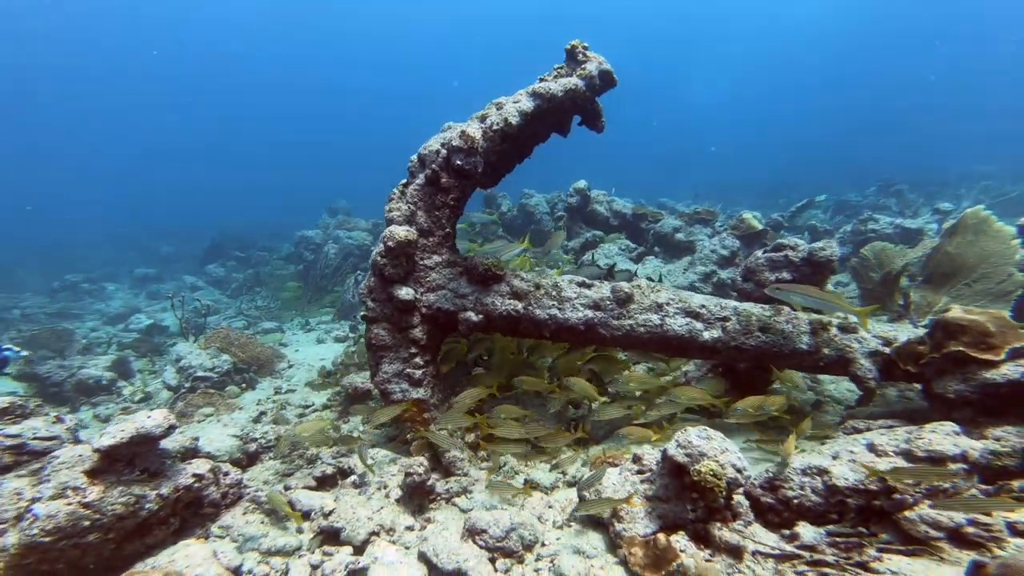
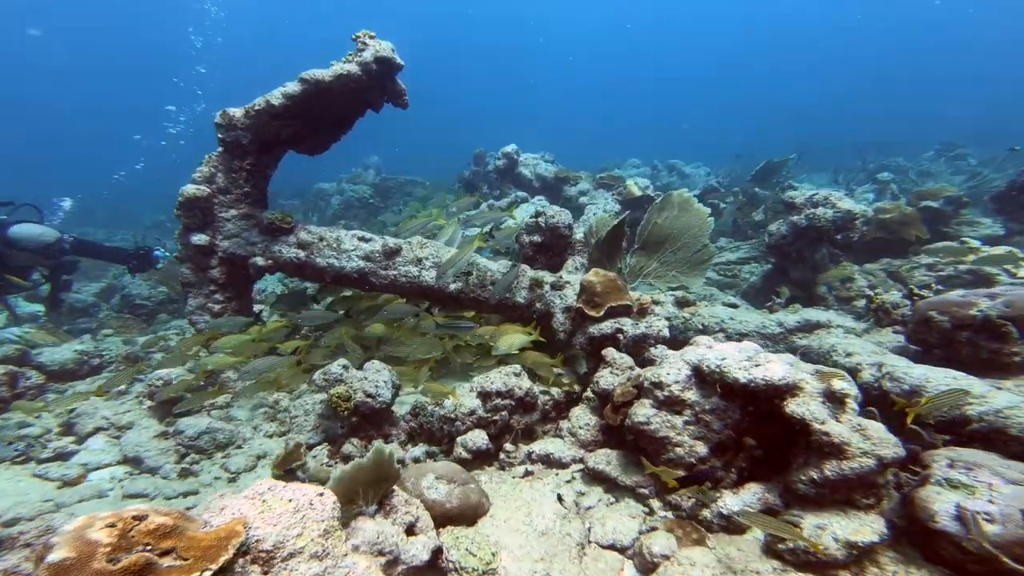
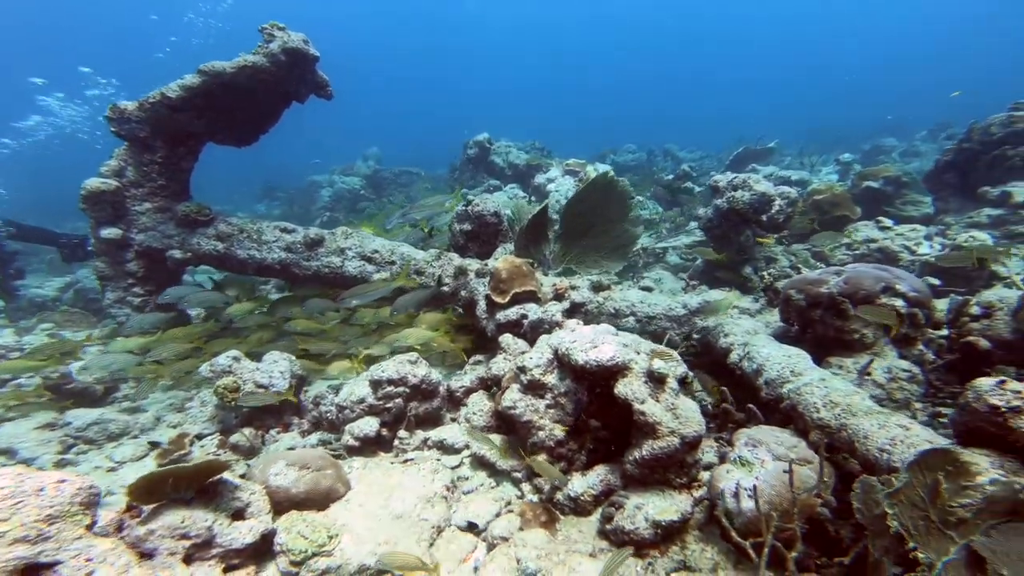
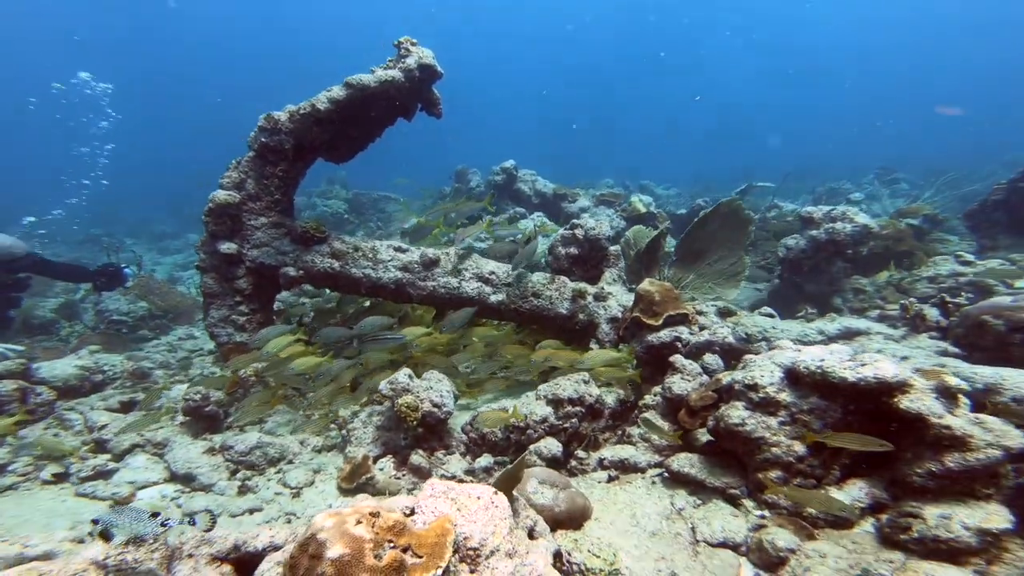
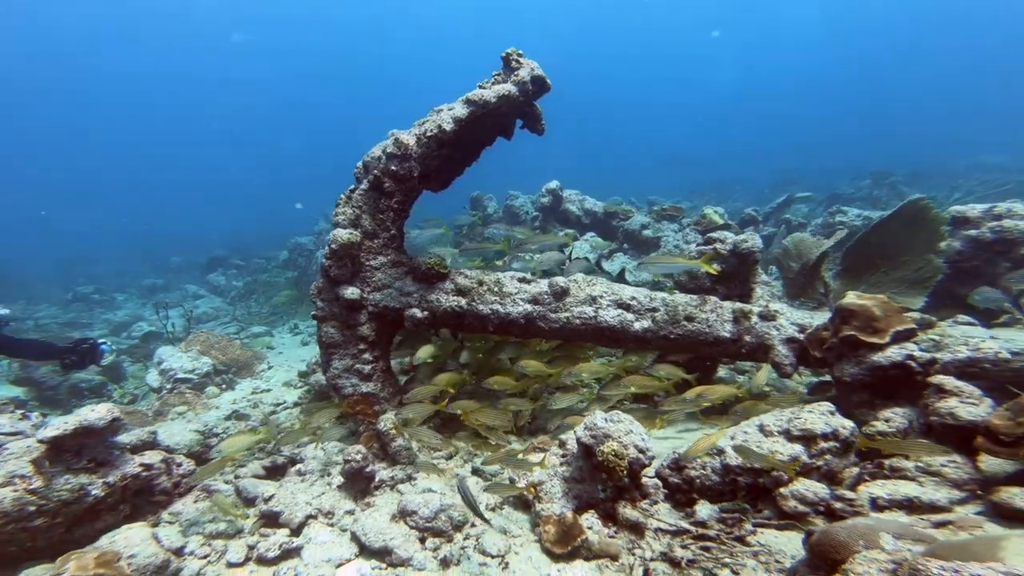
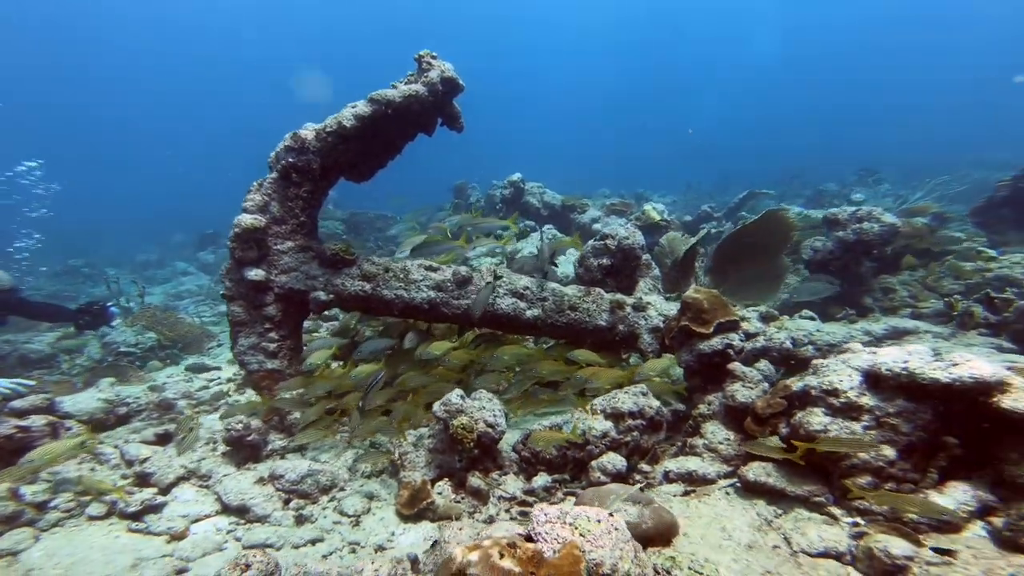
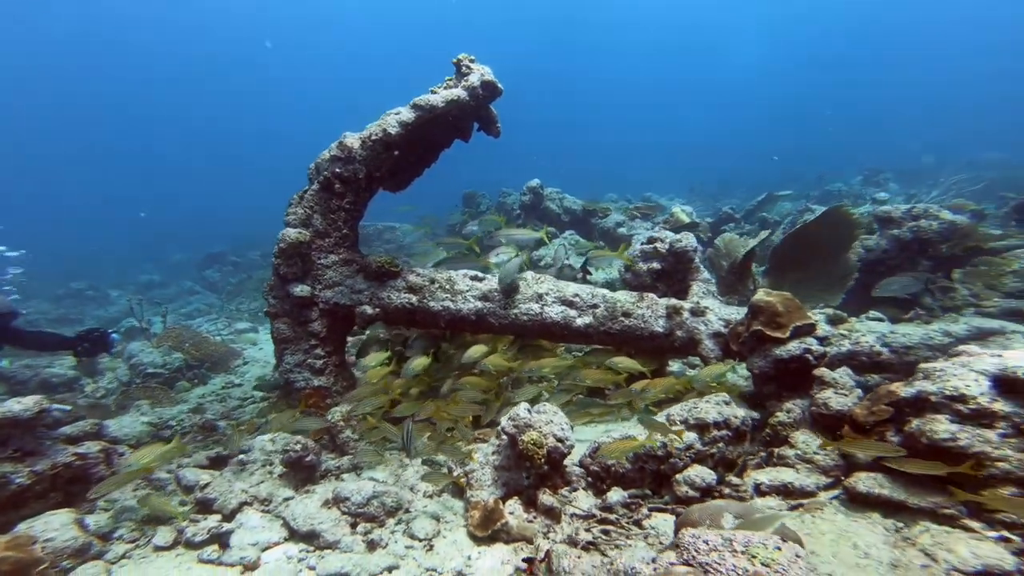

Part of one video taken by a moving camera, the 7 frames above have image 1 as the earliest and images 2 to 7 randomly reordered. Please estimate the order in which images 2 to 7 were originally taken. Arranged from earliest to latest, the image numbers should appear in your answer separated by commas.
5, 7, 6, 4, 2, 3
